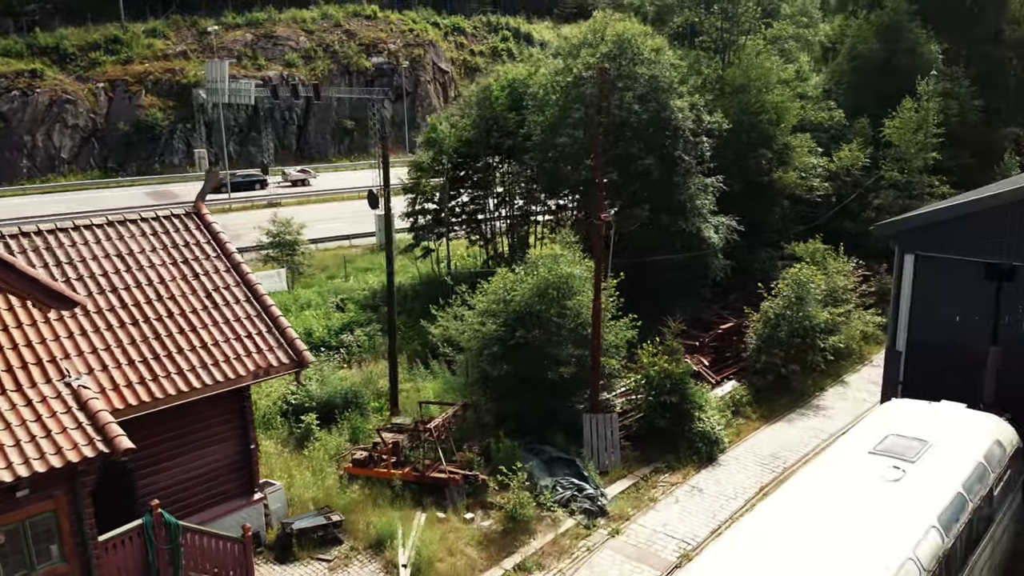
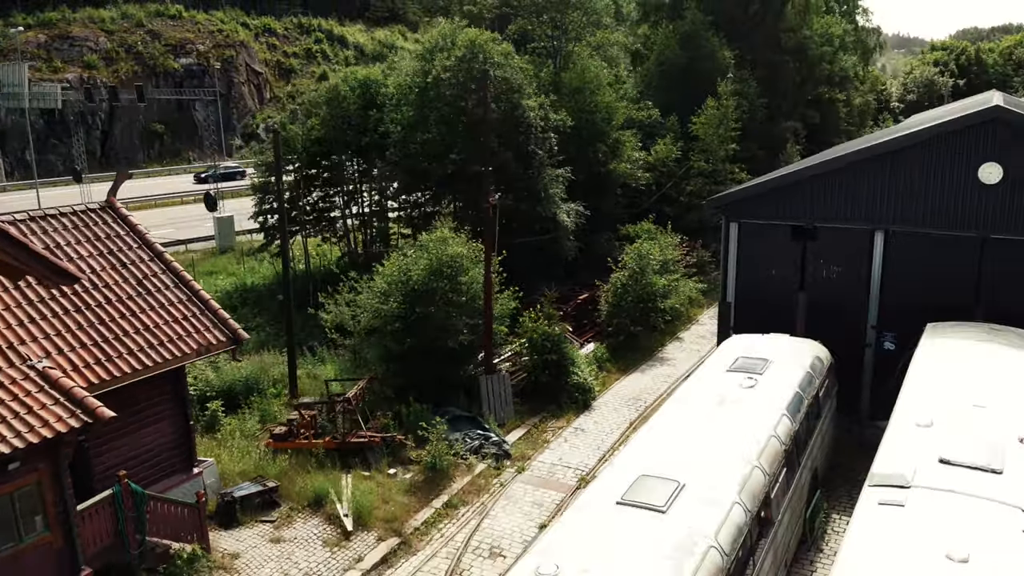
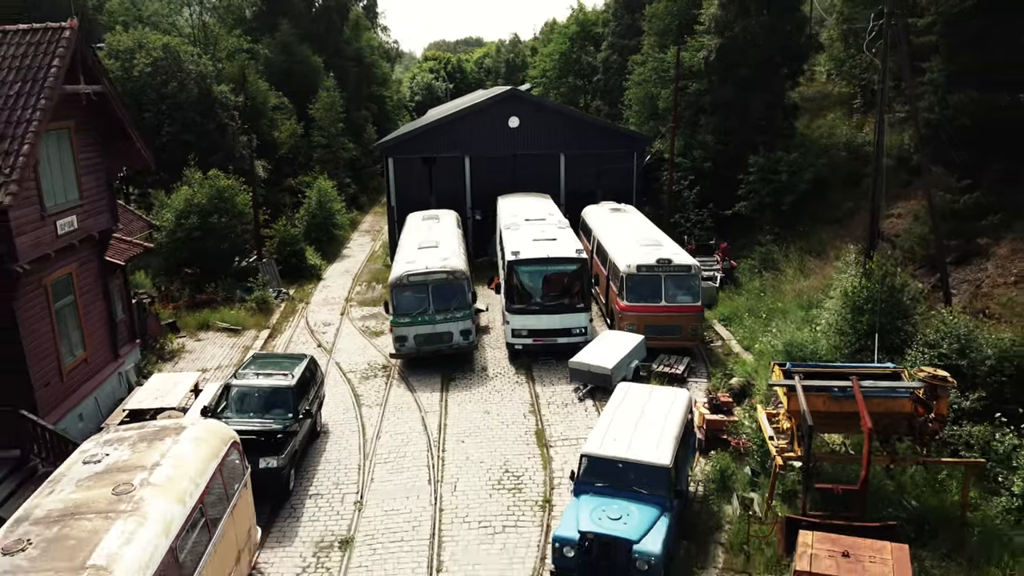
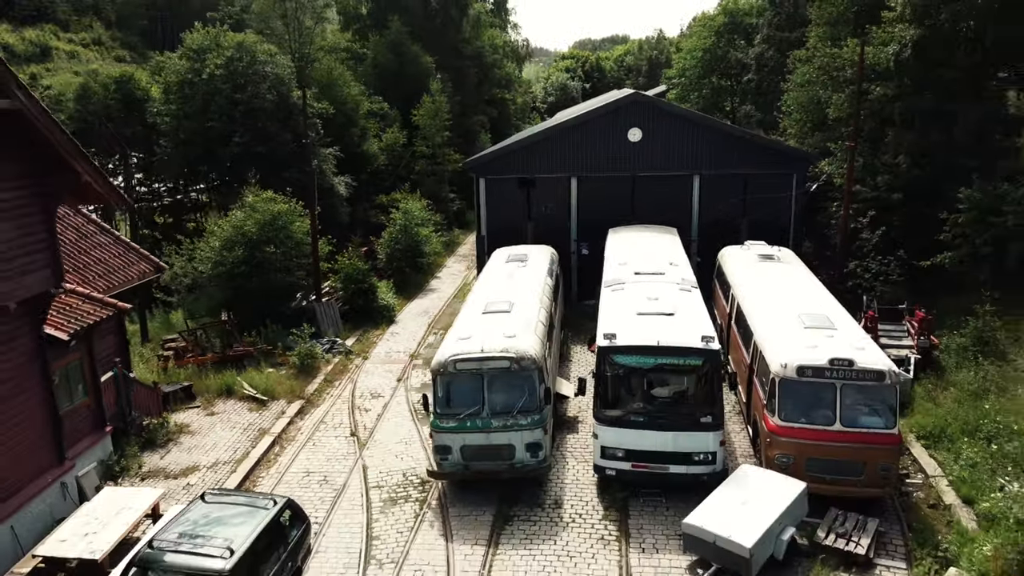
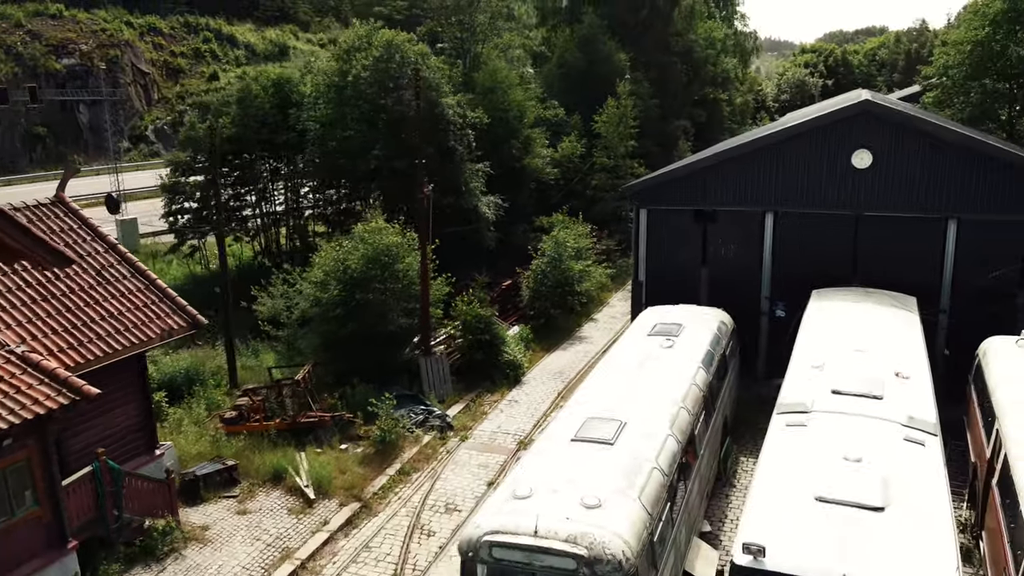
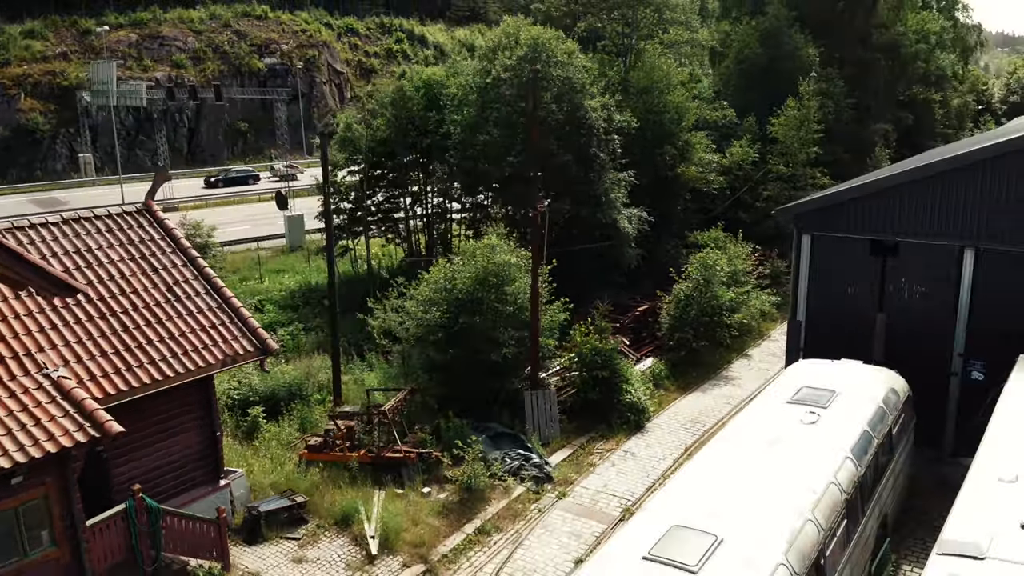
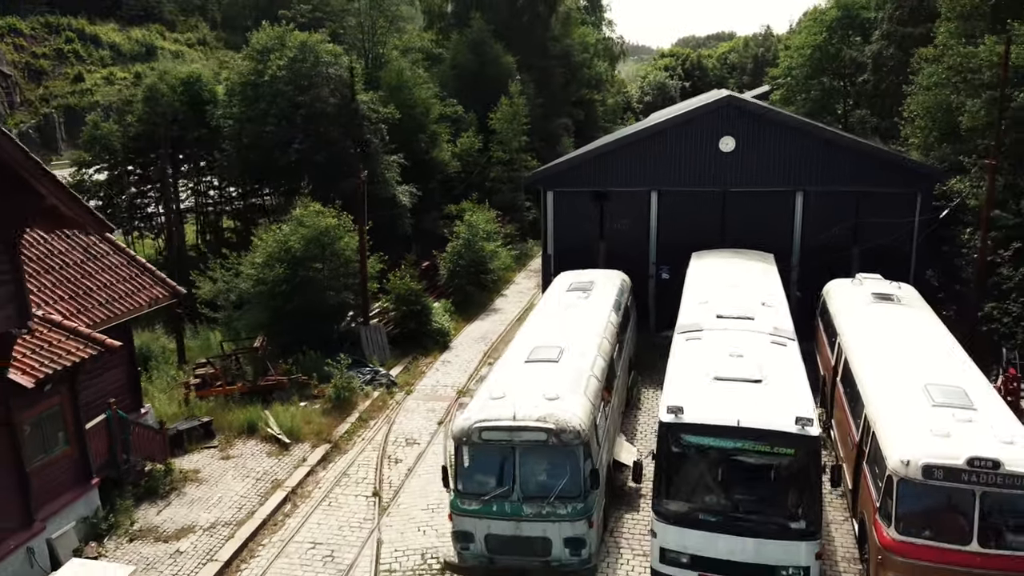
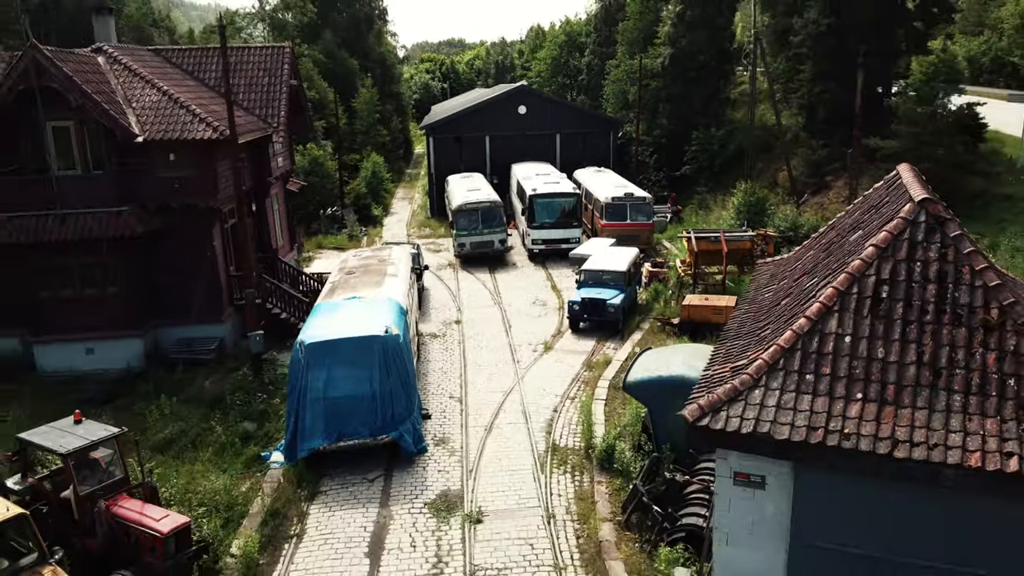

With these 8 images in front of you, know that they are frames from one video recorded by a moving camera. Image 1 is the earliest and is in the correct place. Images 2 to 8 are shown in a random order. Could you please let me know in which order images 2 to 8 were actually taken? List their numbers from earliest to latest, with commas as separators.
6, 2, 5, 7, 4, 3, 8
